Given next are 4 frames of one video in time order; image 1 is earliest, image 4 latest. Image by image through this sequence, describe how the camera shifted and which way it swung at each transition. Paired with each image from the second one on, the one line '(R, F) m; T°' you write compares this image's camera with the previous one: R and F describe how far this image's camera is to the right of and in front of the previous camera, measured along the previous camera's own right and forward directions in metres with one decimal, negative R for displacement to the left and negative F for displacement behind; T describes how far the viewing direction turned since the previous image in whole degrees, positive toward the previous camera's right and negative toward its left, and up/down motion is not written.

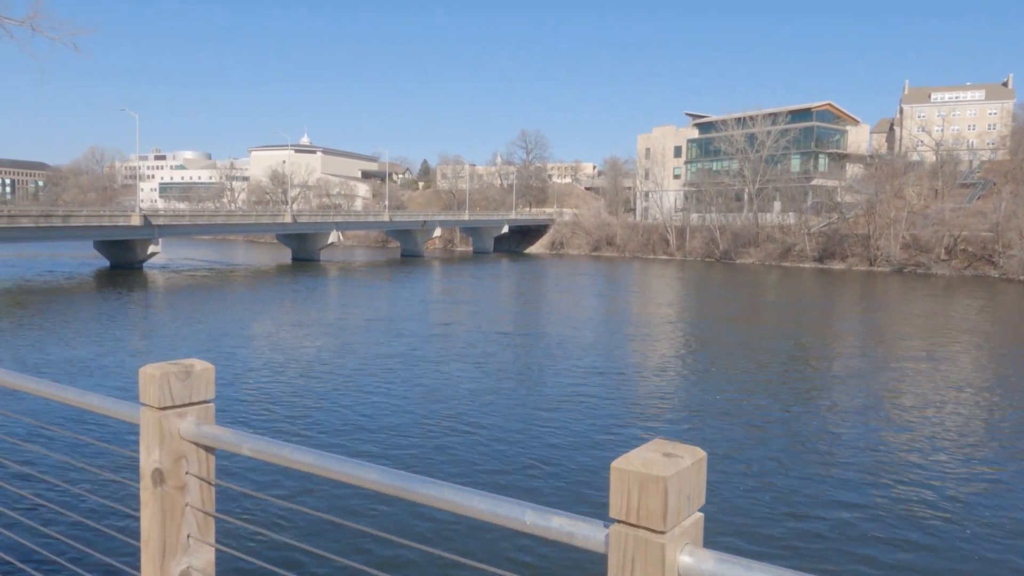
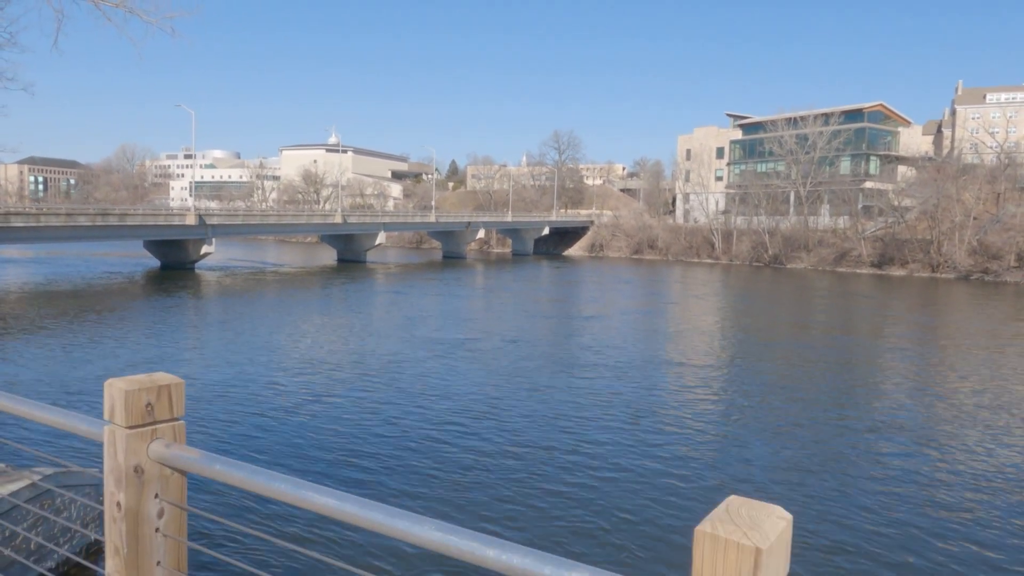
(-1.4, +1.0) m; -1°
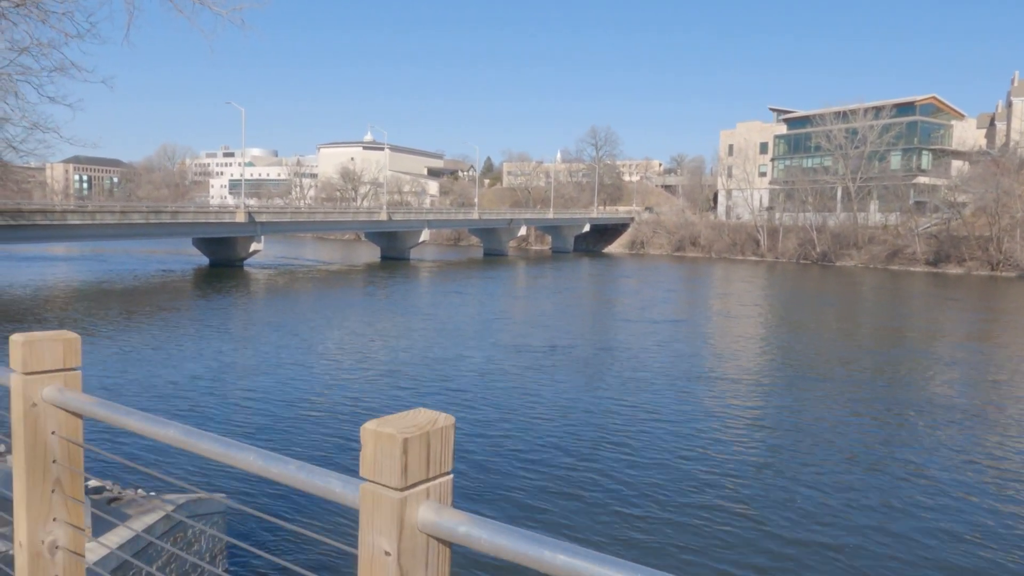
(-0.6, +0.4) m; -2°
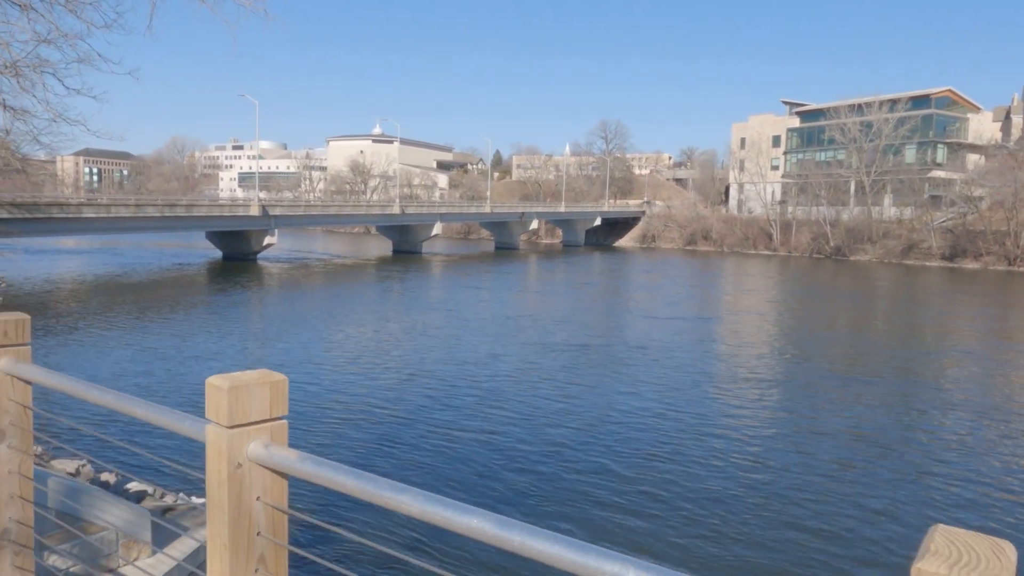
(-0.2, +0.2) m; -1°
